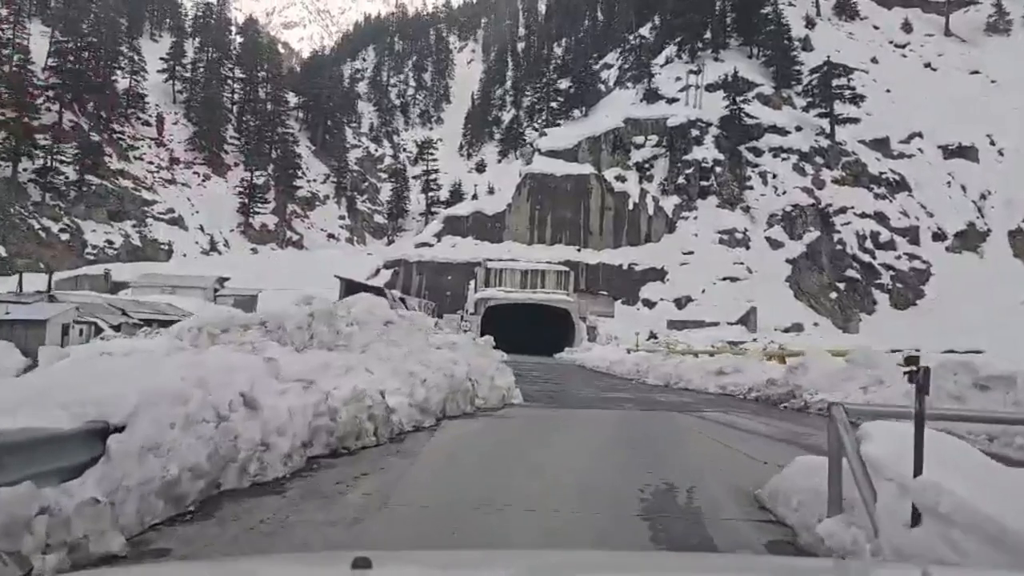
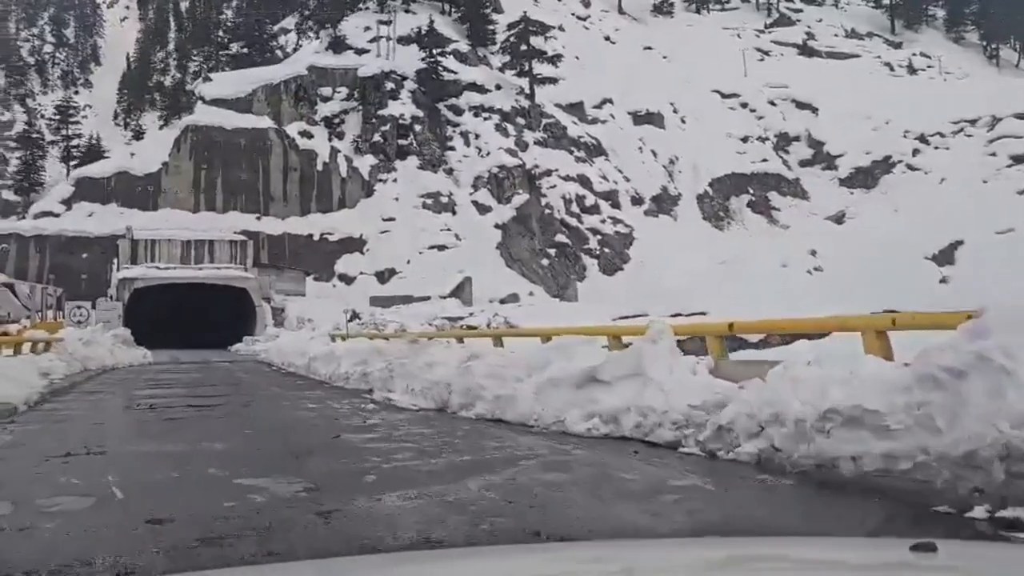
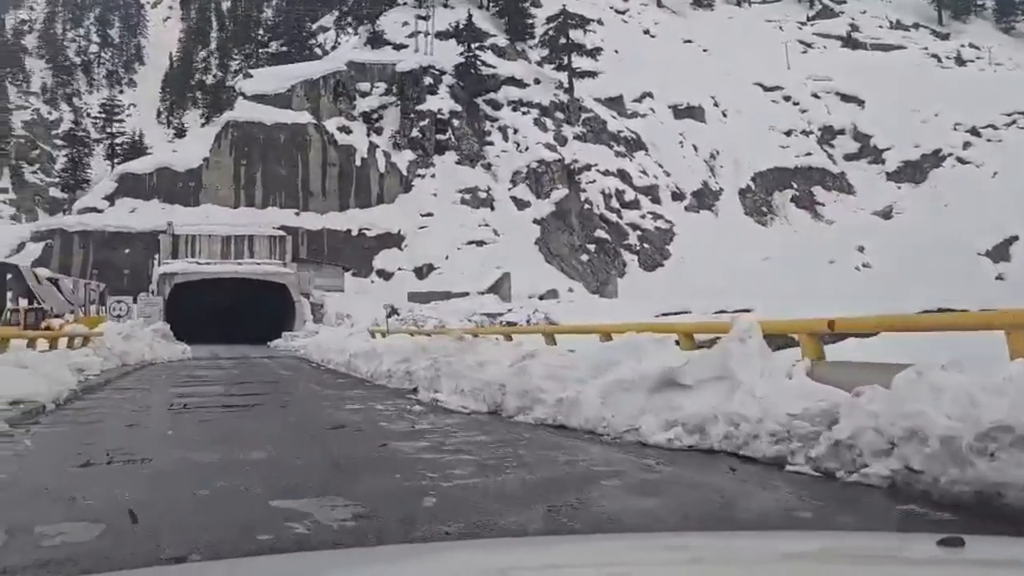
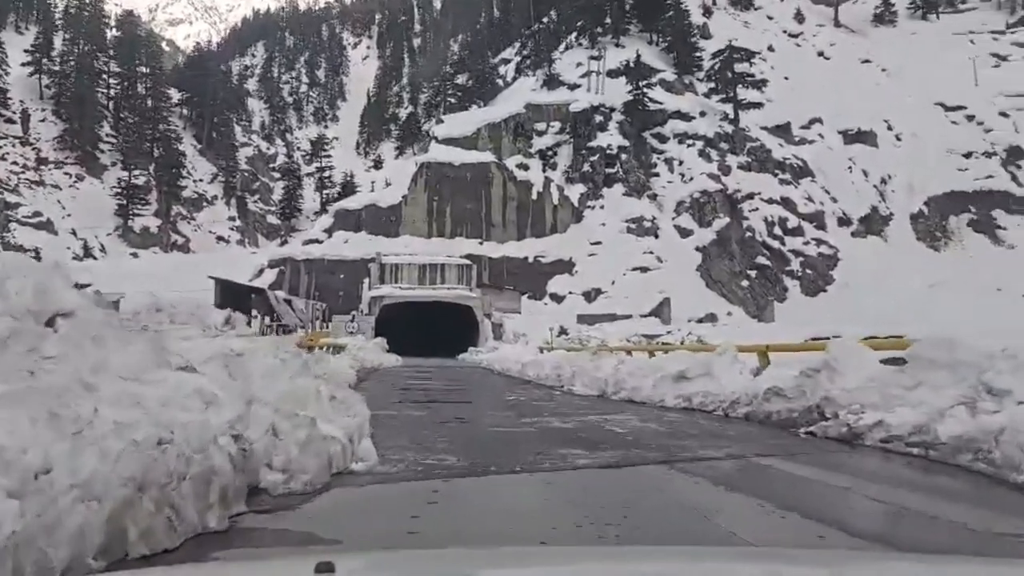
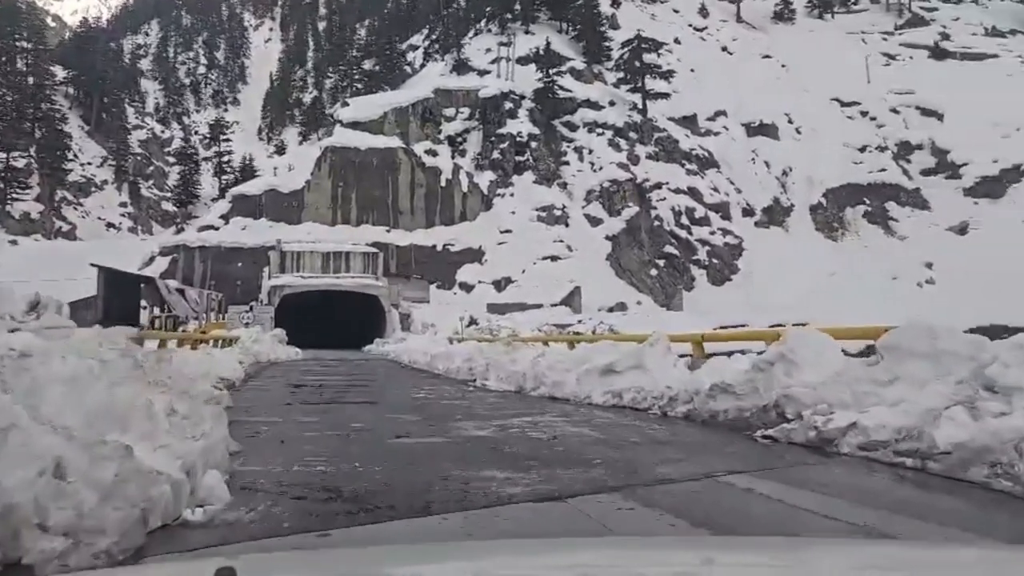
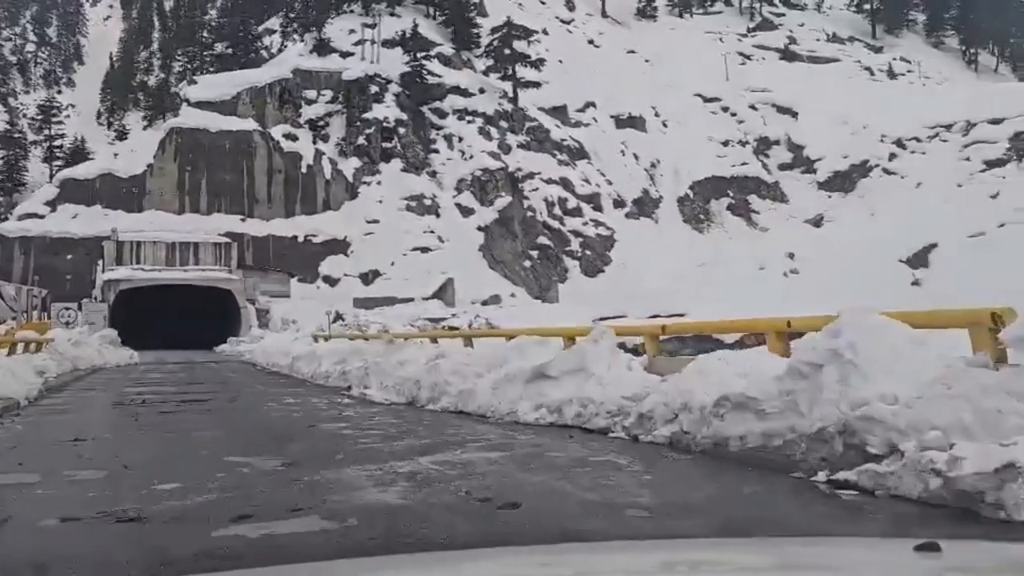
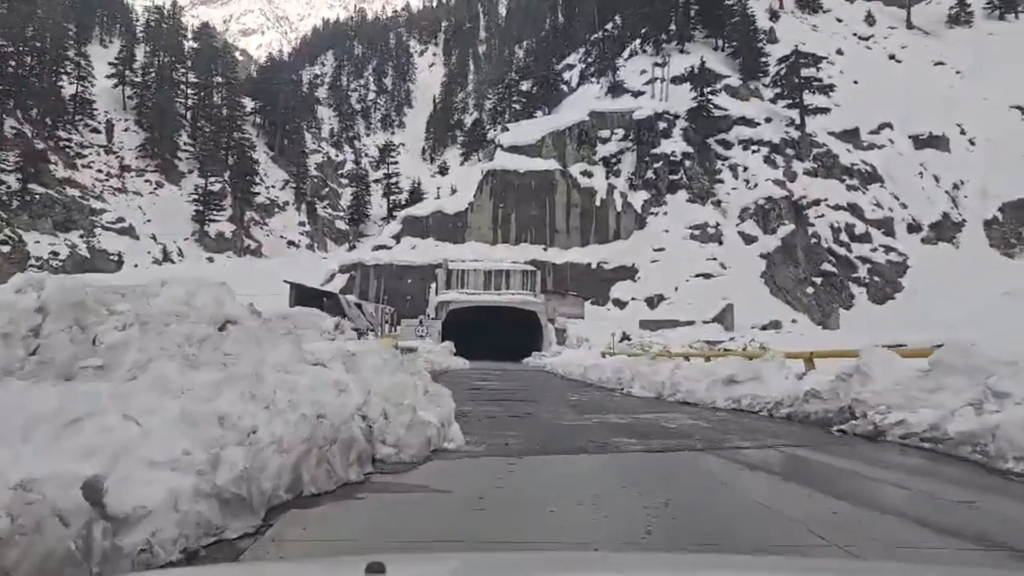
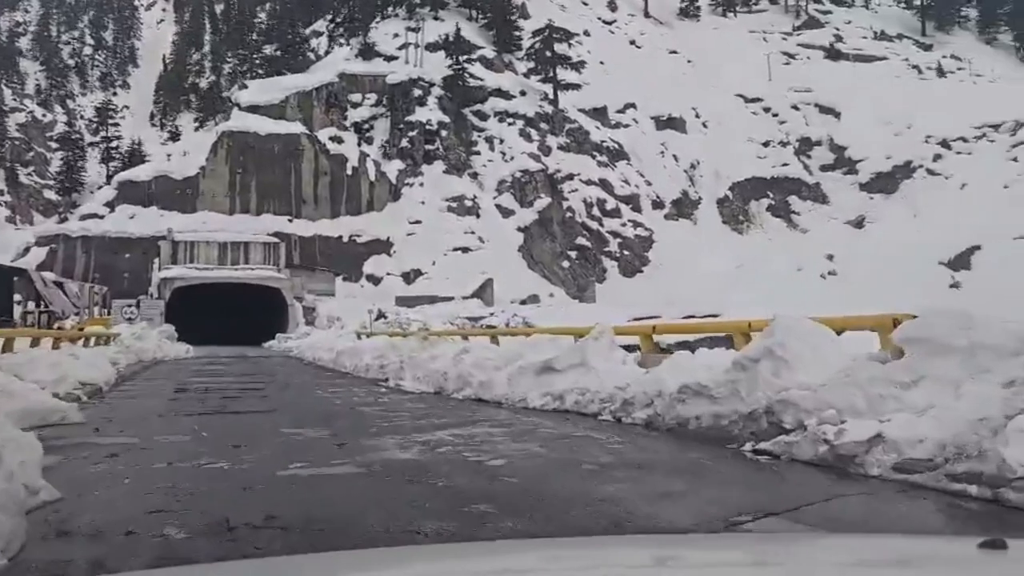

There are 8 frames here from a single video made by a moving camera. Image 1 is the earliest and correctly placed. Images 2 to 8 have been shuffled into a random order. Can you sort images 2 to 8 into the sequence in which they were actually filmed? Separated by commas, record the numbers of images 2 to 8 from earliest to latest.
7, 4, 5, 8, 6, 2, 3
